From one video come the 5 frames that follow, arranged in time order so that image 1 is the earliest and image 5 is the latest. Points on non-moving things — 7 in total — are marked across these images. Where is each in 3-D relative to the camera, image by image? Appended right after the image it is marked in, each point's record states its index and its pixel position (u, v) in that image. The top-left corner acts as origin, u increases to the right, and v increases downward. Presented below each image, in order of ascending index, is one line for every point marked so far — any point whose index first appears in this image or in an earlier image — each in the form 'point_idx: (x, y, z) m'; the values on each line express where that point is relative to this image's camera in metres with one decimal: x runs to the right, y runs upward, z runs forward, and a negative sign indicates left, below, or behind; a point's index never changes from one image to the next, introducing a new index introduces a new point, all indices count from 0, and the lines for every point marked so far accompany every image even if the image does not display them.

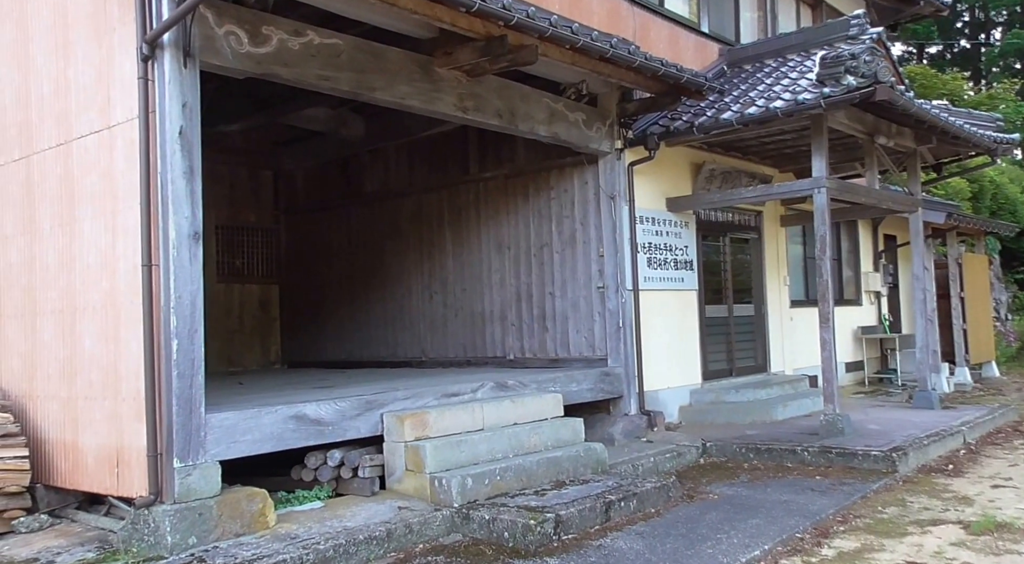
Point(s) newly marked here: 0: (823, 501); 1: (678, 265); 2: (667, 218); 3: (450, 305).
0: (+2.0, -1.4, +5.9) m
1: (+1.4, +0.1, +8.2) m
2: (+1.3, +0.6, +8.1) m
3: (-0.7, -0.2, +8.6) m
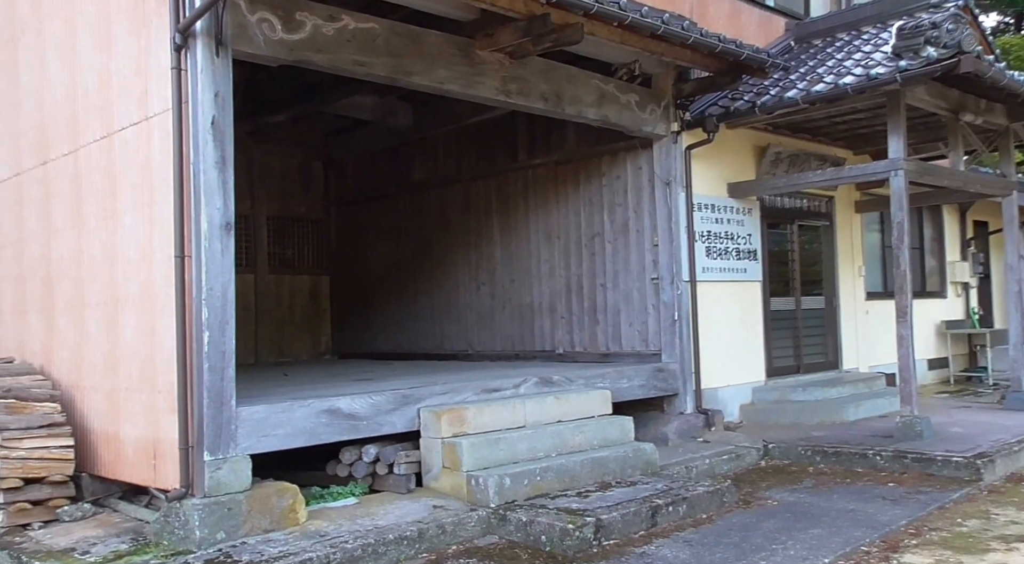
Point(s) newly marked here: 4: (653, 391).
0: (+2.3, -1.4, +5.5) m
1: (+1.9, +0.2, +7.7) m
2: (+1.8, +0.7, +7.7) m
3: (-0.1, -0.1, +8.4) m
4: (+1.1, -0.8, +7.0) m
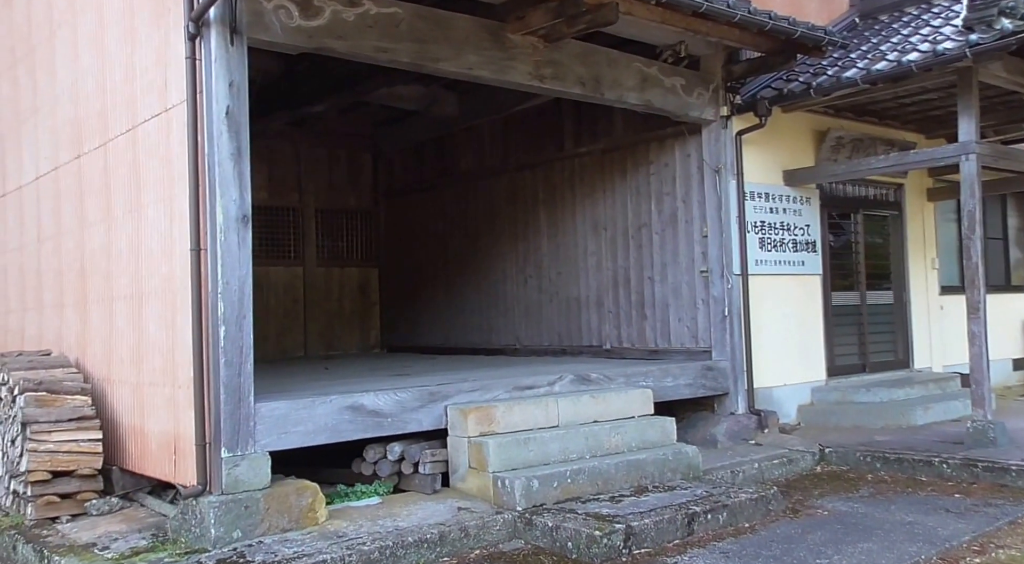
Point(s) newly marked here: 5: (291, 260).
0: (+2.4, -1.3, +5.0) m
1: (+2.3, +0.3, +7.3) m
2: (+2.2, +0.7, +7.2) m
3: (+0.3, -0.1, +8.1) m
4: (+1.4, -0.8, +6.6) m
5: (-2.2, +0.2, +9.2) m
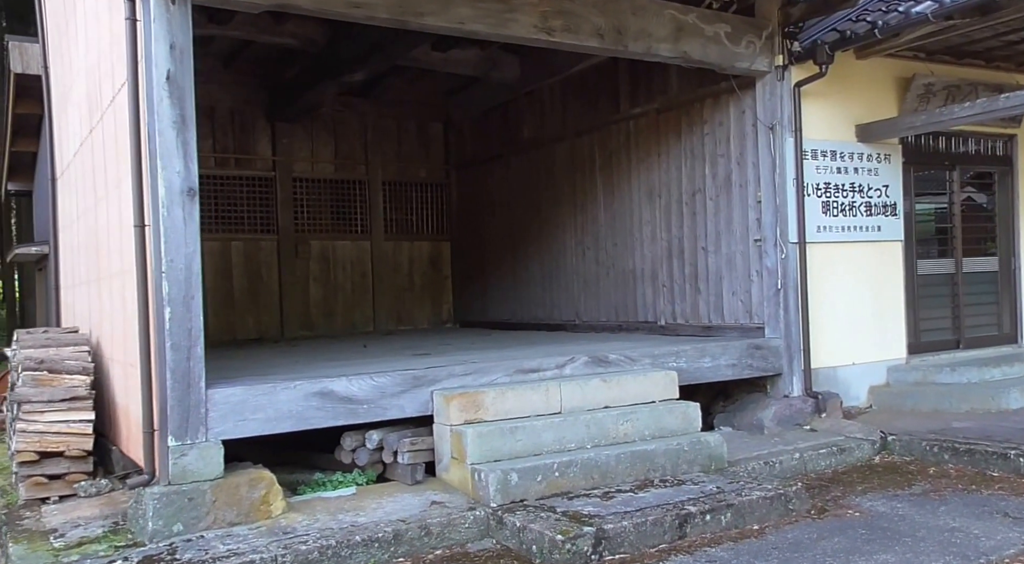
0: (+2.3, -1.2, +4.2) m
1: (+2.5, +0.5, +6.5) m
2: (+2.4, +0.9, +6.4) m
3: (+0.7, +0.2, +7.6) m
4: (+1.5, -0.6, +6.0) m
5: (-1.5, +0.5, +9.1) m
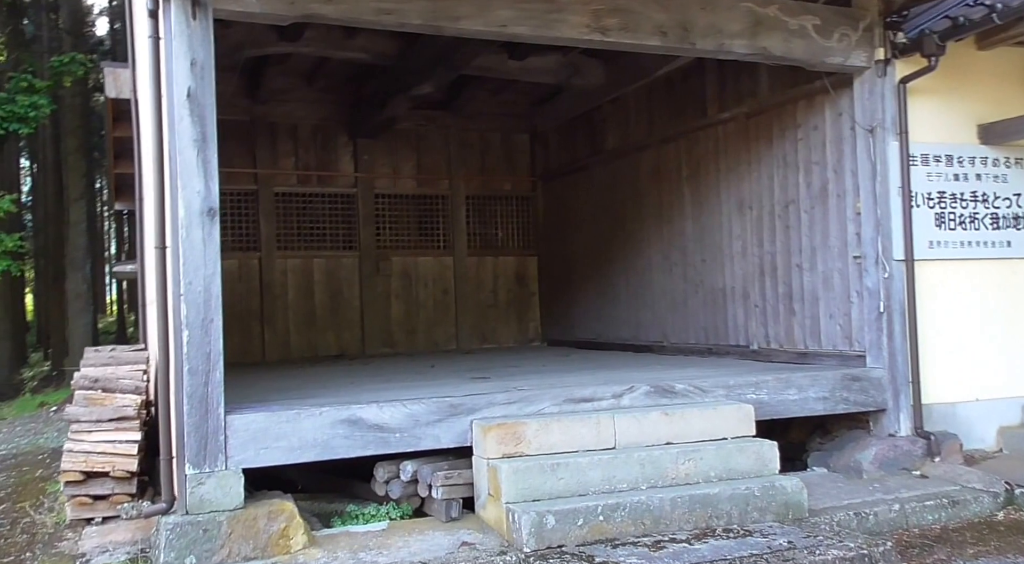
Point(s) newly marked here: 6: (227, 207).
0: (+2.4, -1.3, +3.4) m
1: (+3.0, +0.4, +5.6) m
2: (+2.8, +0.8, +5.6) m
3: (+1.4, 0.0, +7.0) m
4: (+1.9, -0.7, +5.3) m
5: (-0.7, +0.3, +8.8) m
6: (-2.5, +0.7, +8.1) m
